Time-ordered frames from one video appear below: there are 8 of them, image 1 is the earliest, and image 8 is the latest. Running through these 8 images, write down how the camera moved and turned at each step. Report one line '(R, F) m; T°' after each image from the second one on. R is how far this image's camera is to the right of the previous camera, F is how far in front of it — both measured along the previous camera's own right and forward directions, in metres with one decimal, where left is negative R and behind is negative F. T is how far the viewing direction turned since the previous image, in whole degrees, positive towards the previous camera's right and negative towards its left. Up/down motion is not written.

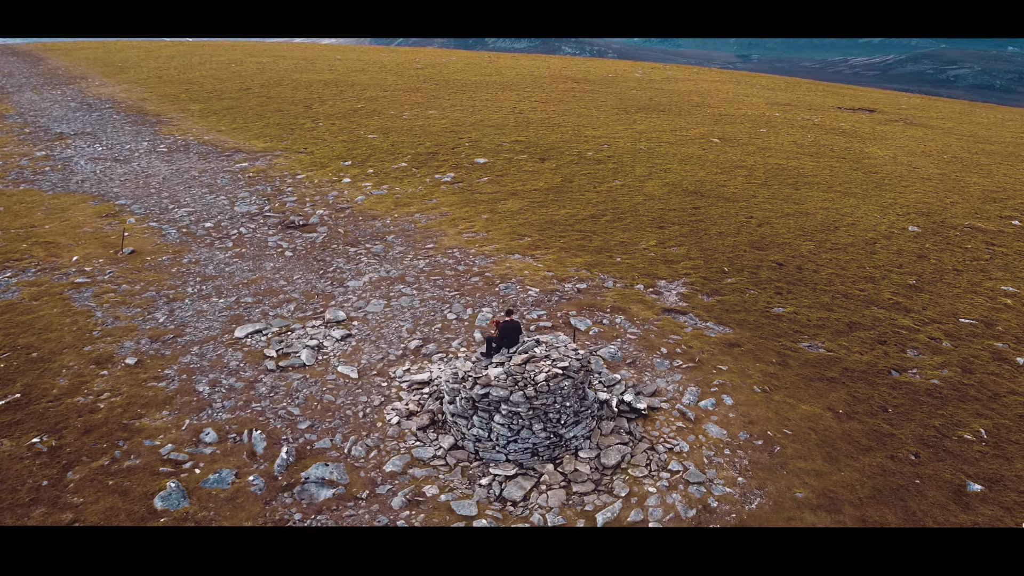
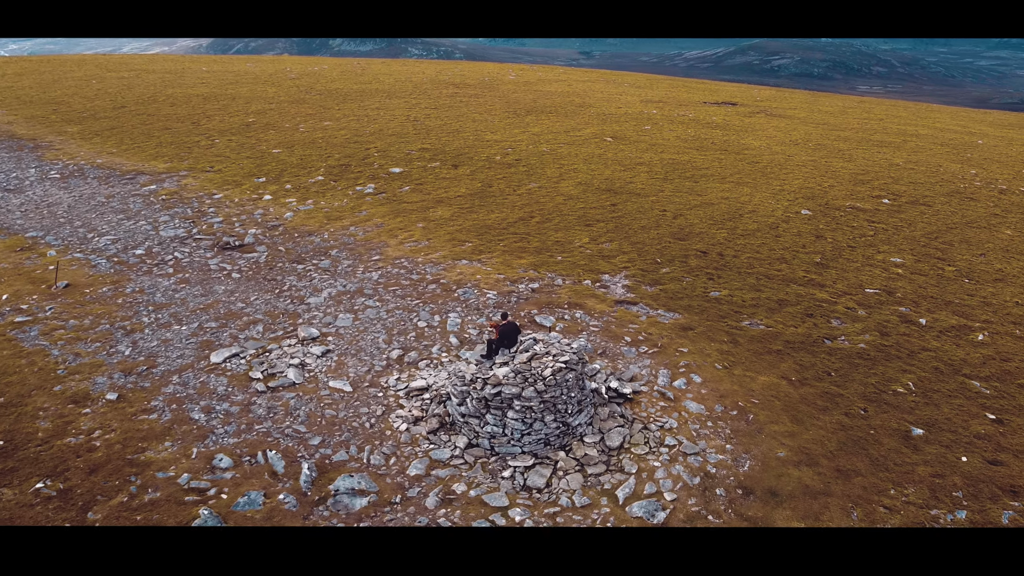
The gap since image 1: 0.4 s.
(-1.7, -0.5) m; +9°
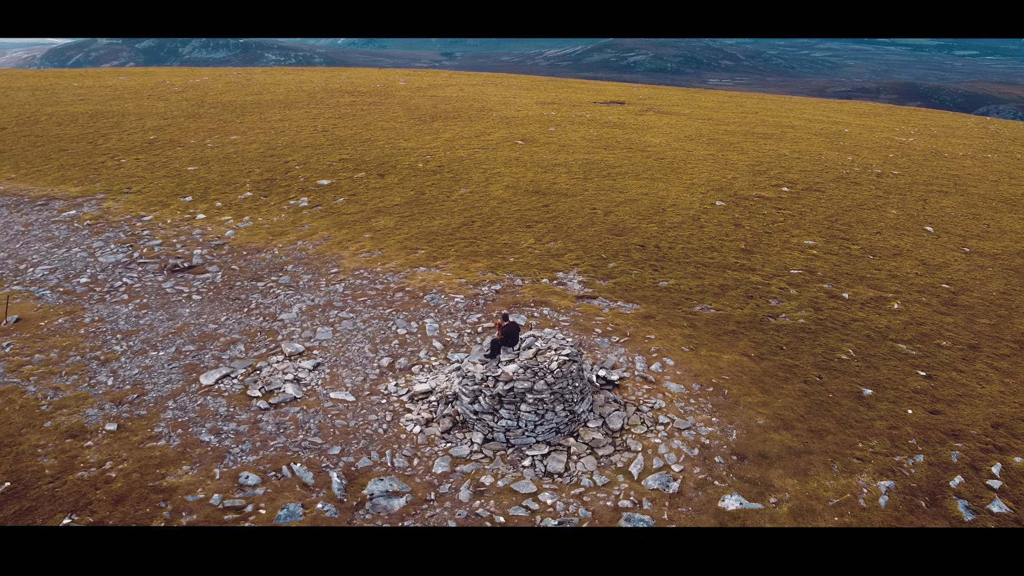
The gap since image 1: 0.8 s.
(-1.7, -0.6) m; +9°
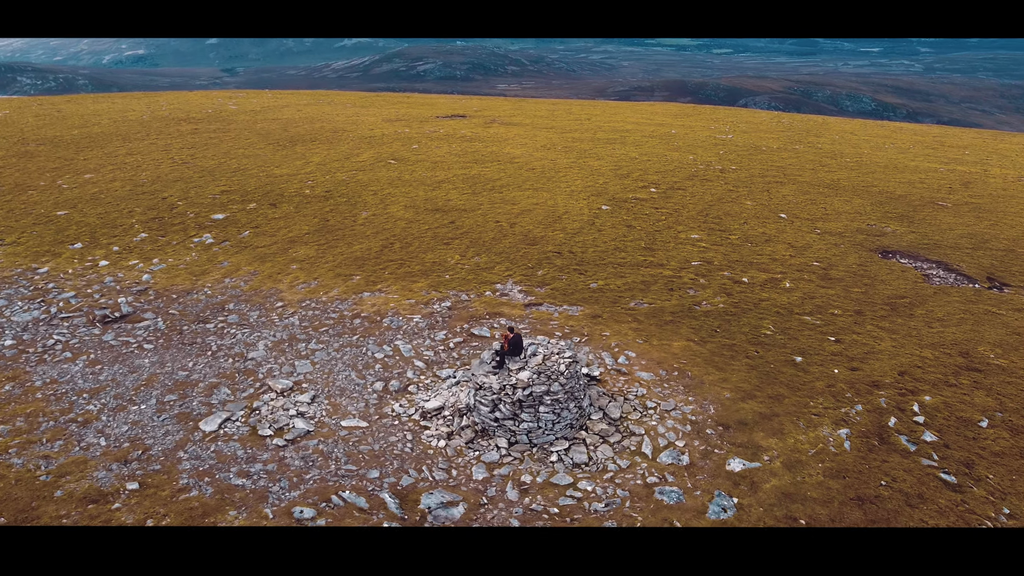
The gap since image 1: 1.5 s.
(-2.8, -0.7) m; +13°
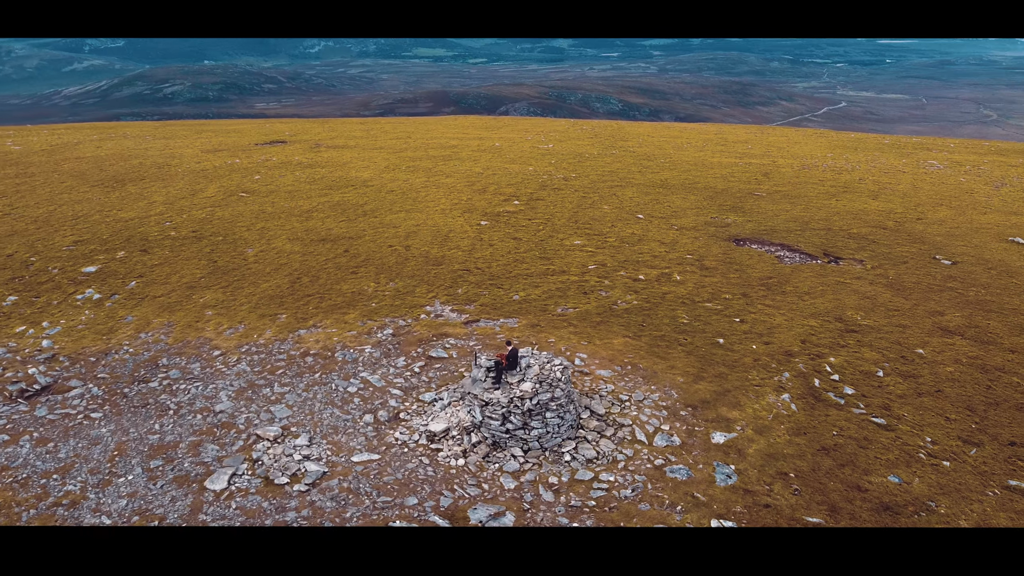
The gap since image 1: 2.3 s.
(-3.3, -0.4) m; +15°
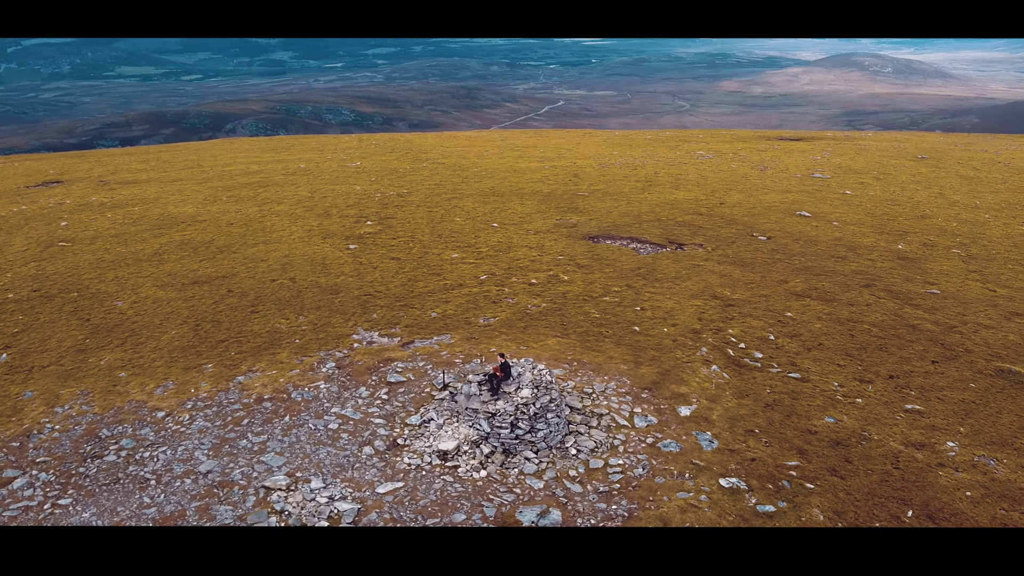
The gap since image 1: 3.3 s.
(-3.9, -0.3) m; +17°
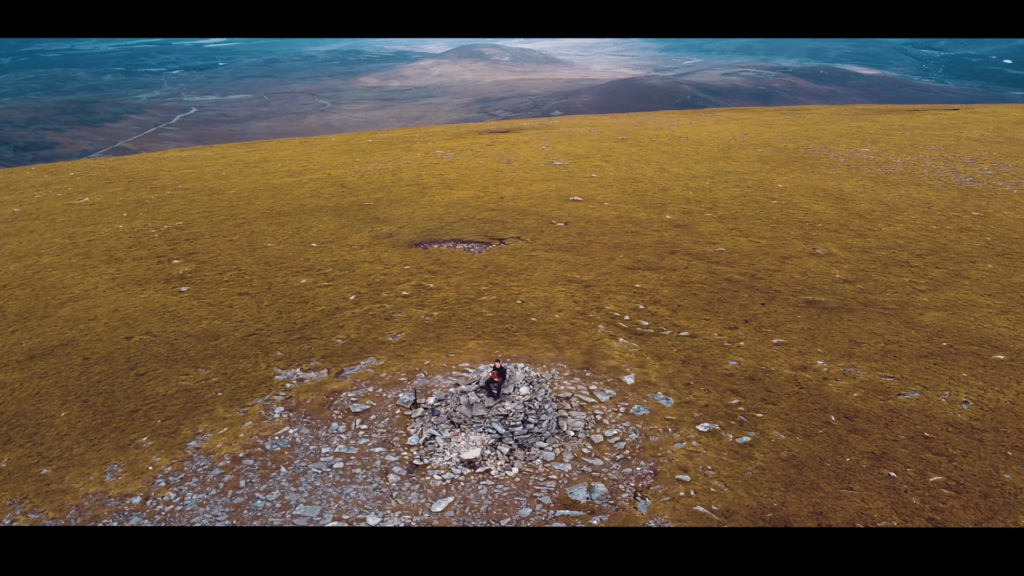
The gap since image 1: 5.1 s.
(-5.6, 0.0) m; +23°
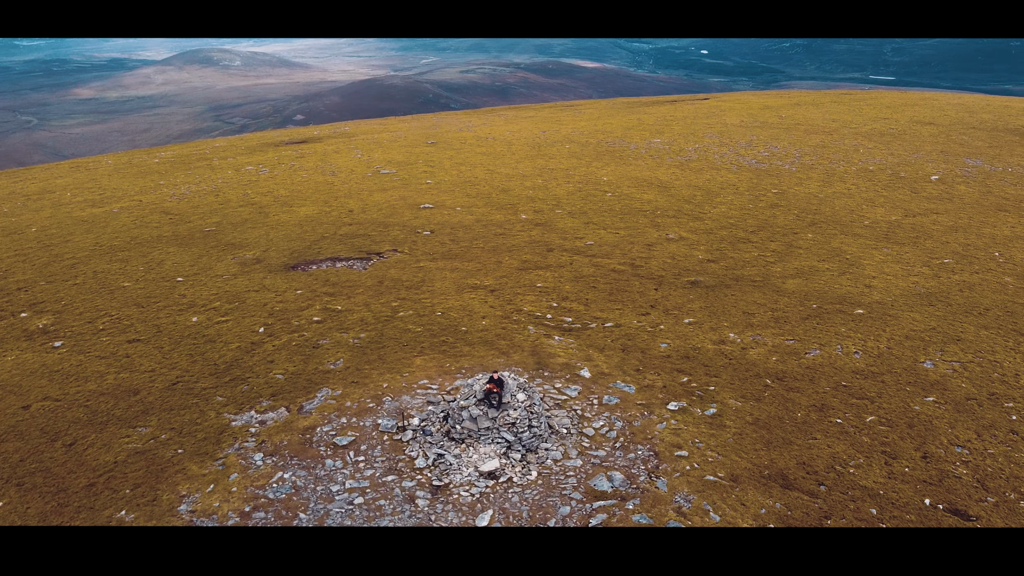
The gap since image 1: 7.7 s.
(-4.3, +0.1) m; +17°
